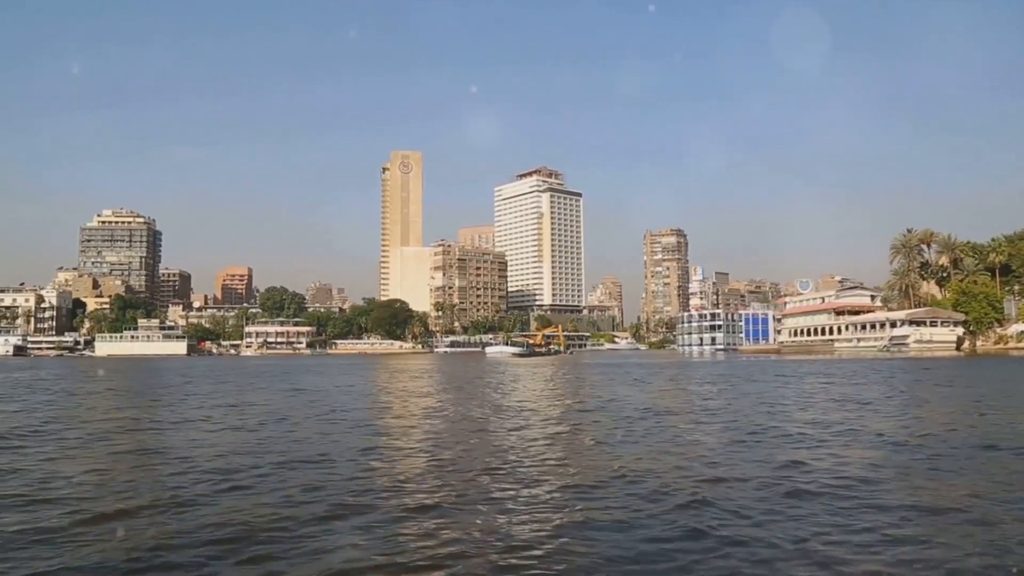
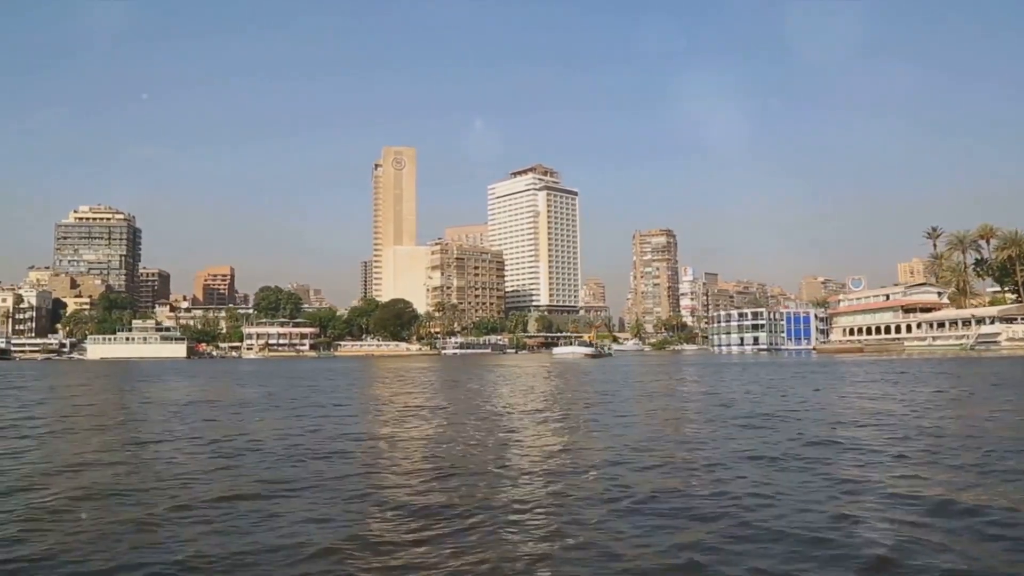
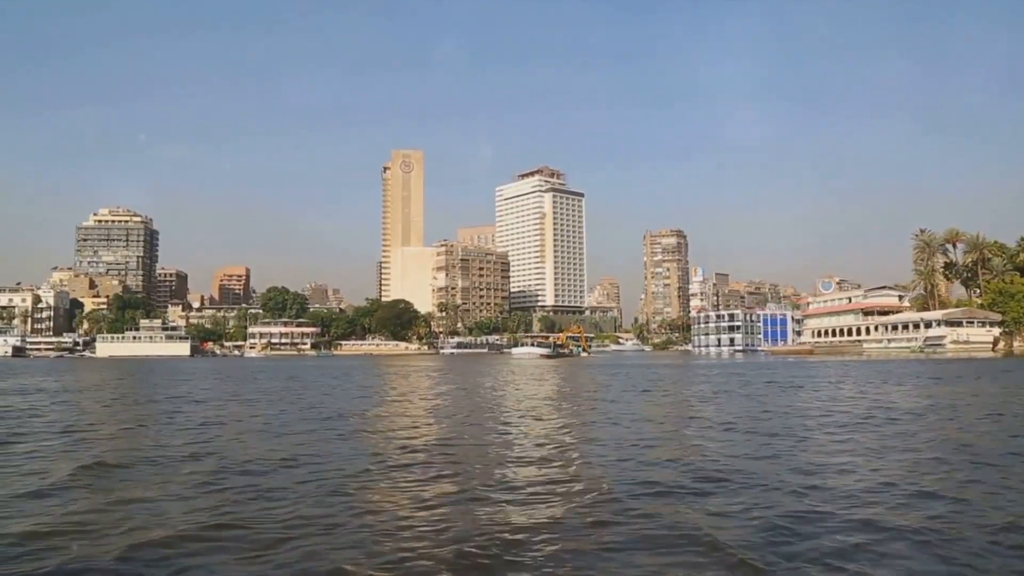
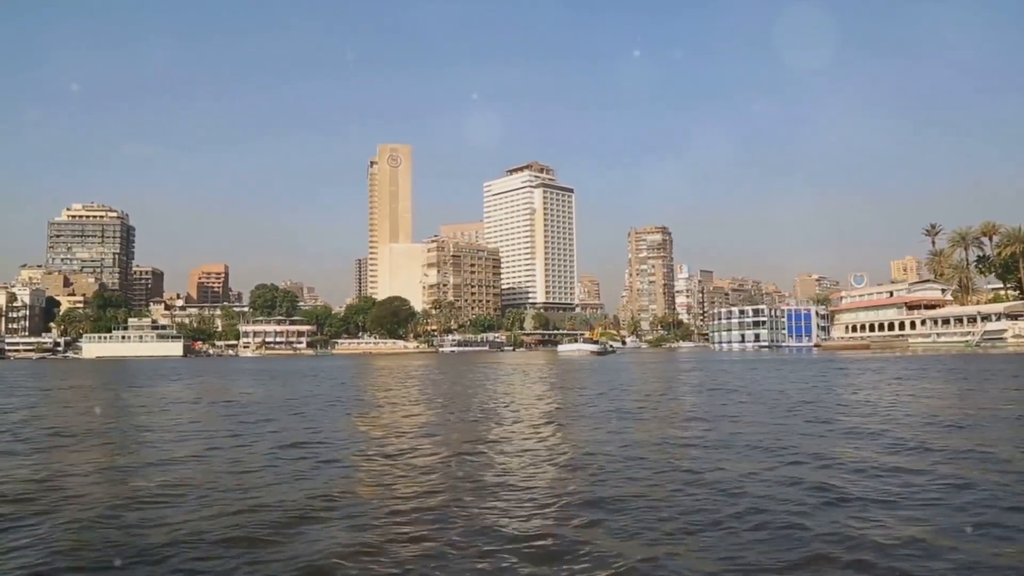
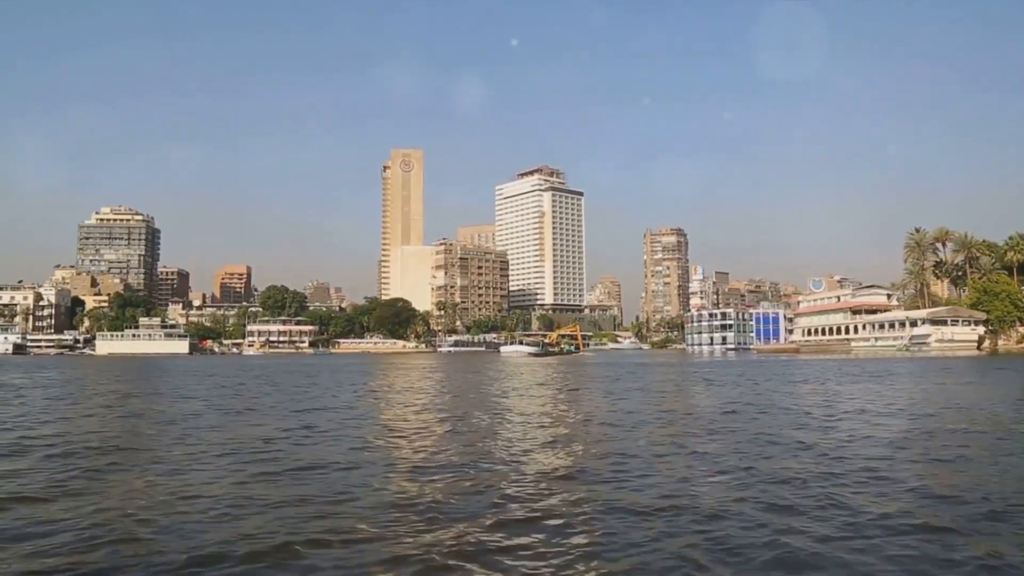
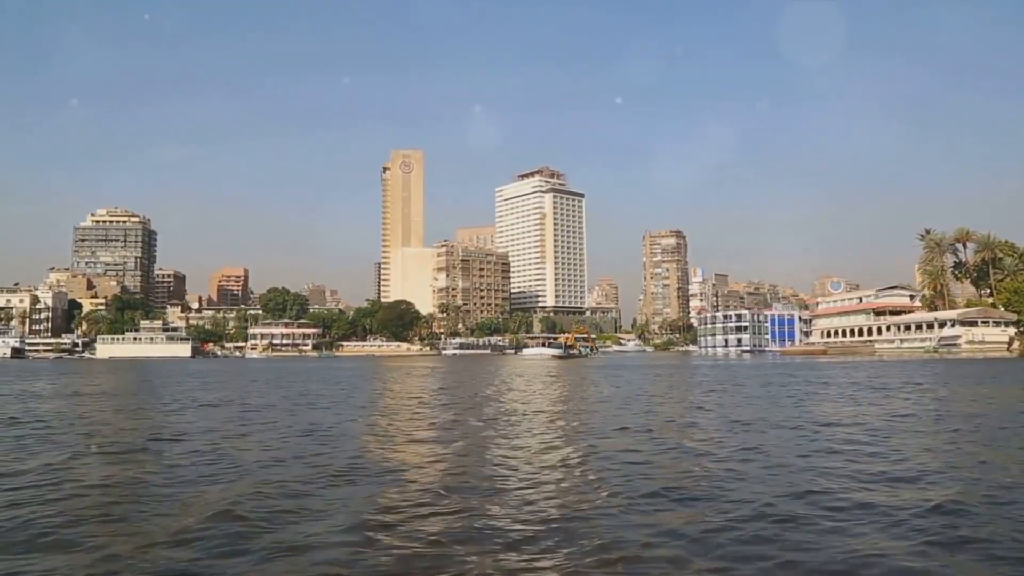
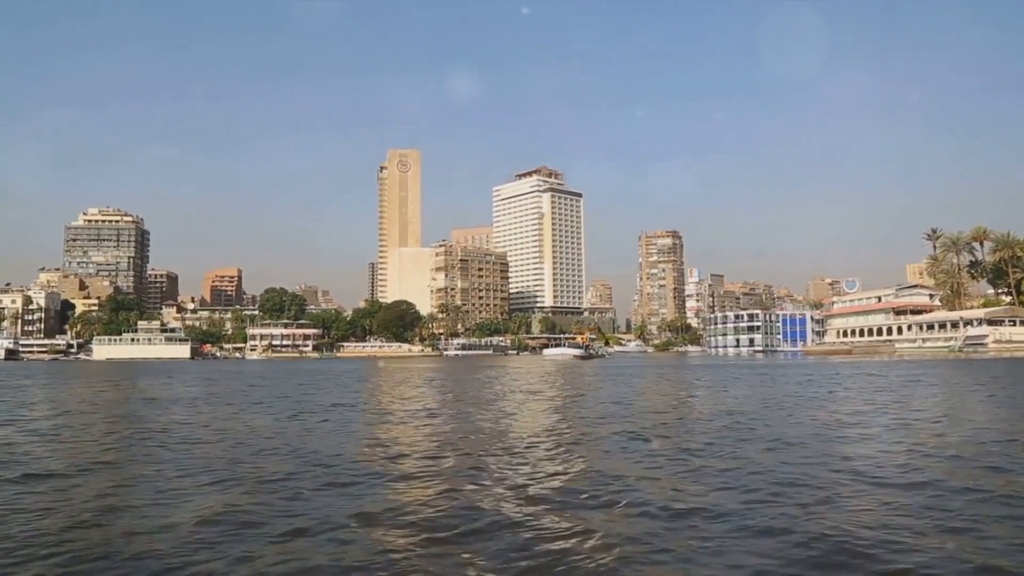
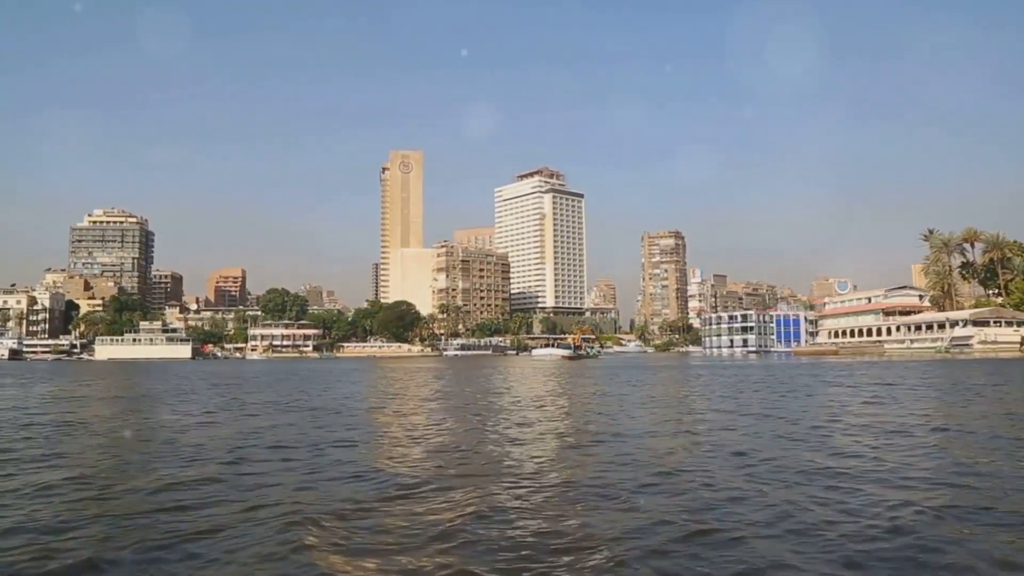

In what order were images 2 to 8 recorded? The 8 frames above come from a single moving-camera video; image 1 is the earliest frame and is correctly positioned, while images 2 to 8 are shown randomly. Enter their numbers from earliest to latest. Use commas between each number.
5, 3, 6, 8, 7, 2, 4
